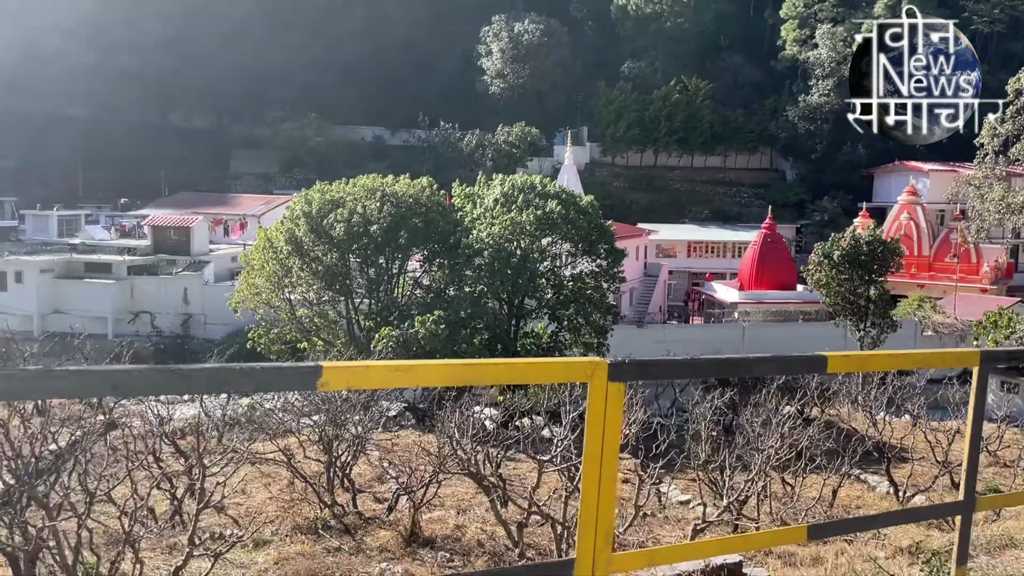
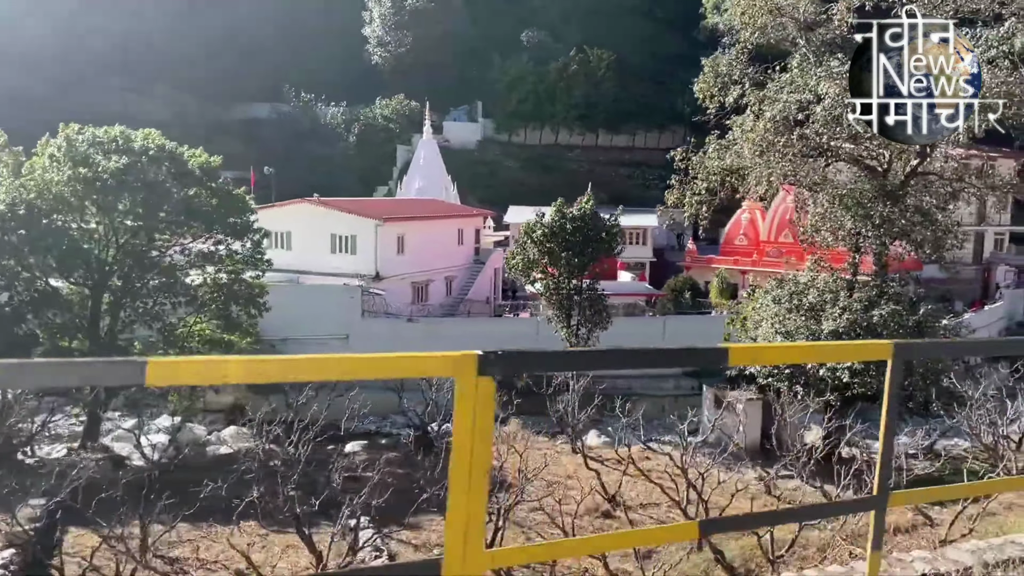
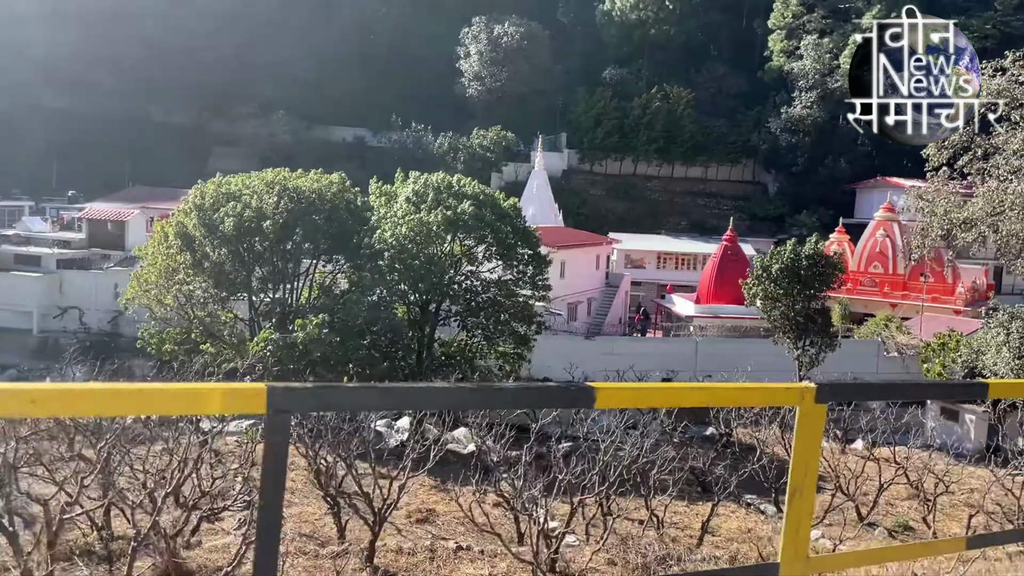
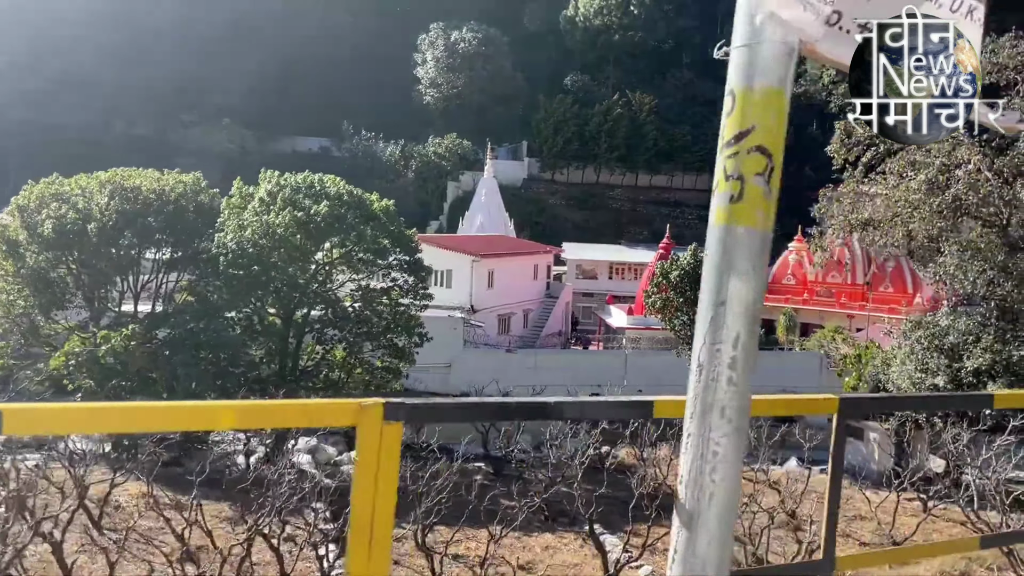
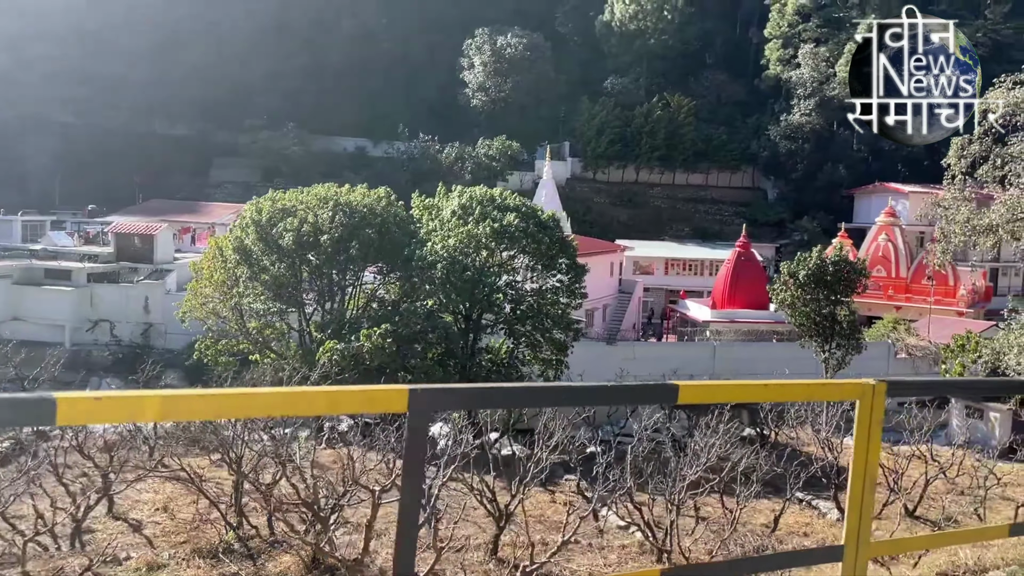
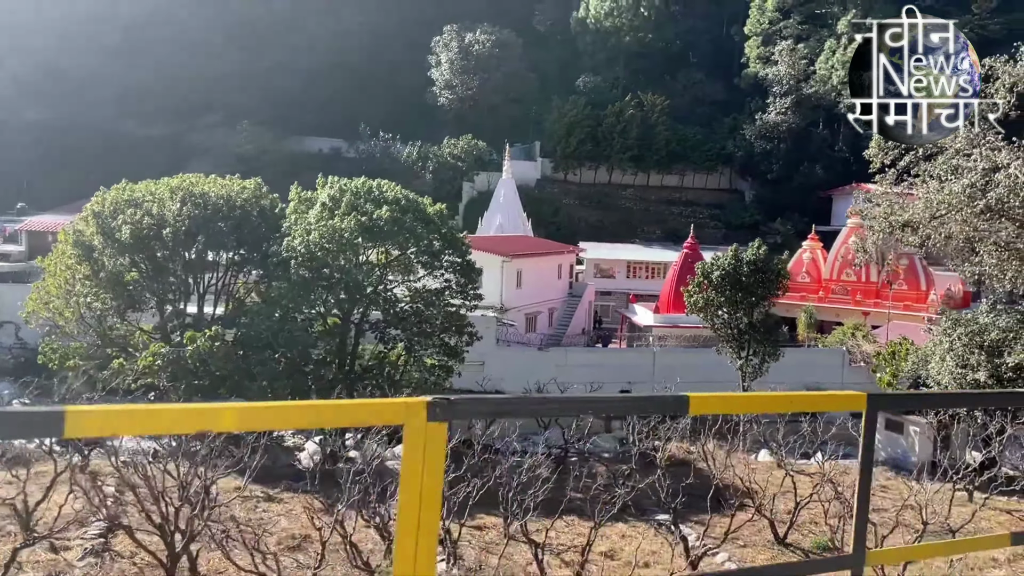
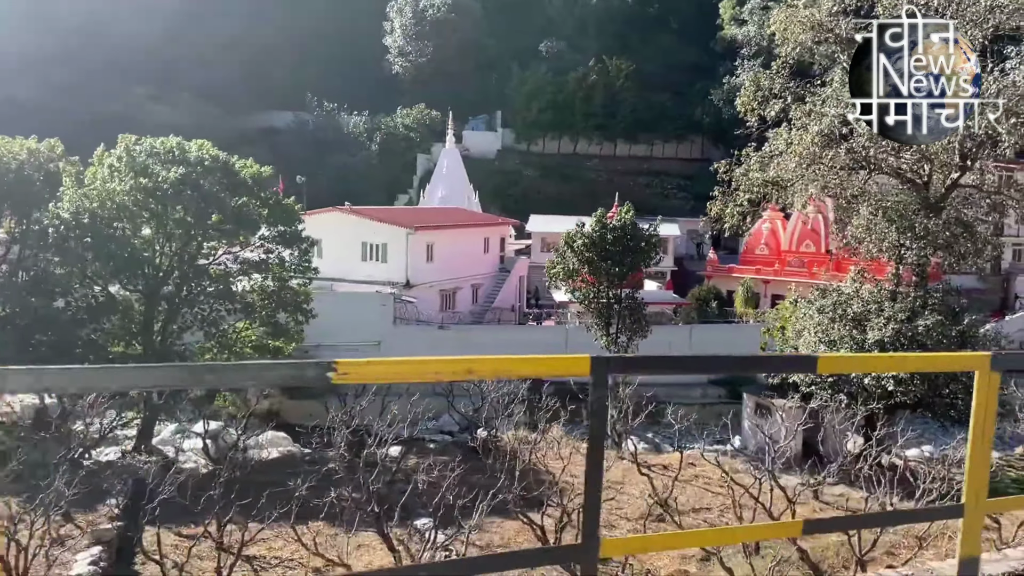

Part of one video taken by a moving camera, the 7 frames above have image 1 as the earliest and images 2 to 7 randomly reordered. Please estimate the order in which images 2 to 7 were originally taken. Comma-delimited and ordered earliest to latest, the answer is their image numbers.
5, 3, 6, 4, 7, 2
